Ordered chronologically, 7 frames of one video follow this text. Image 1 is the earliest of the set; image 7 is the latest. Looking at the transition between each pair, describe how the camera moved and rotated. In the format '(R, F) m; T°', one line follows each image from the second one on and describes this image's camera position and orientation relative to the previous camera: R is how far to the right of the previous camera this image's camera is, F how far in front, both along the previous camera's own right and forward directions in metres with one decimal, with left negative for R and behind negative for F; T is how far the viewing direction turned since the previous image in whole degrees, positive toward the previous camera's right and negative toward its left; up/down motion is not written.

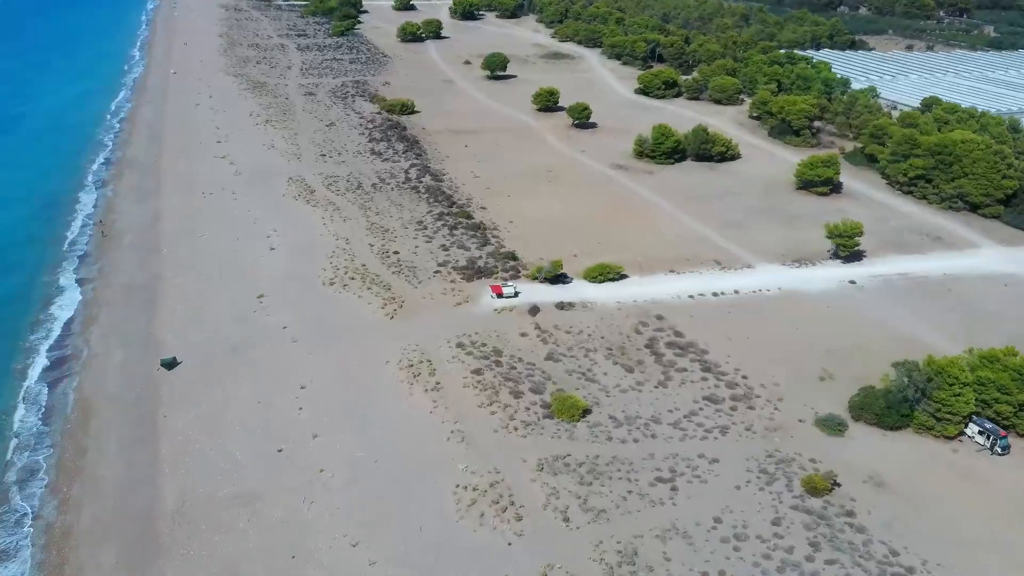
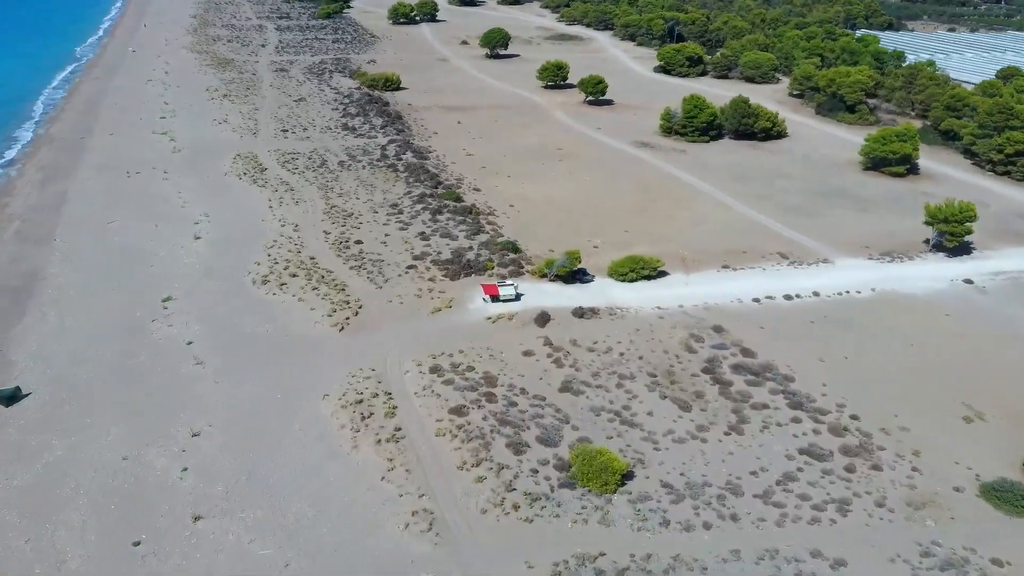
(+0.1, +10.8) m; 0°
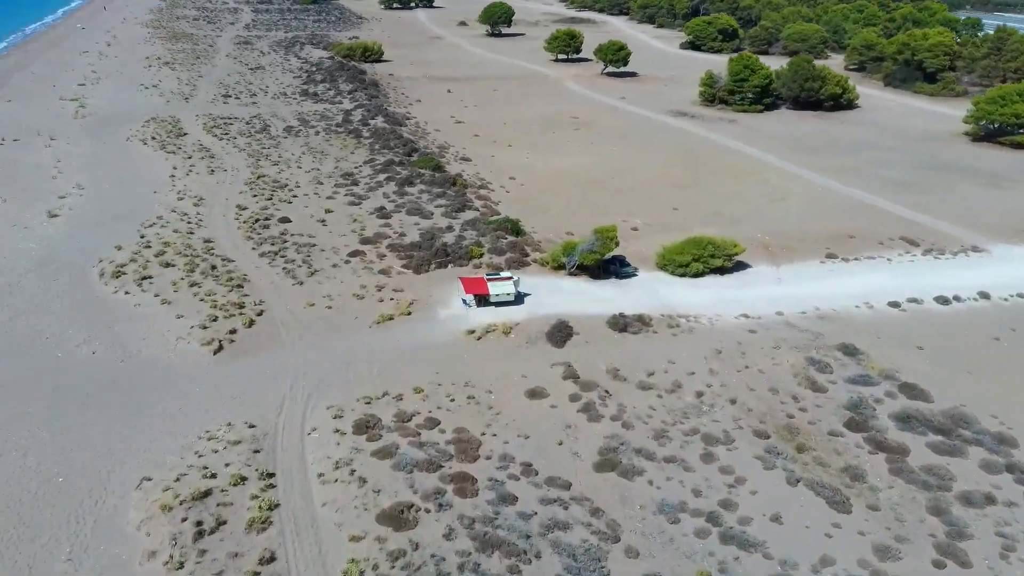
(+0.2, +10.9) m; 0°
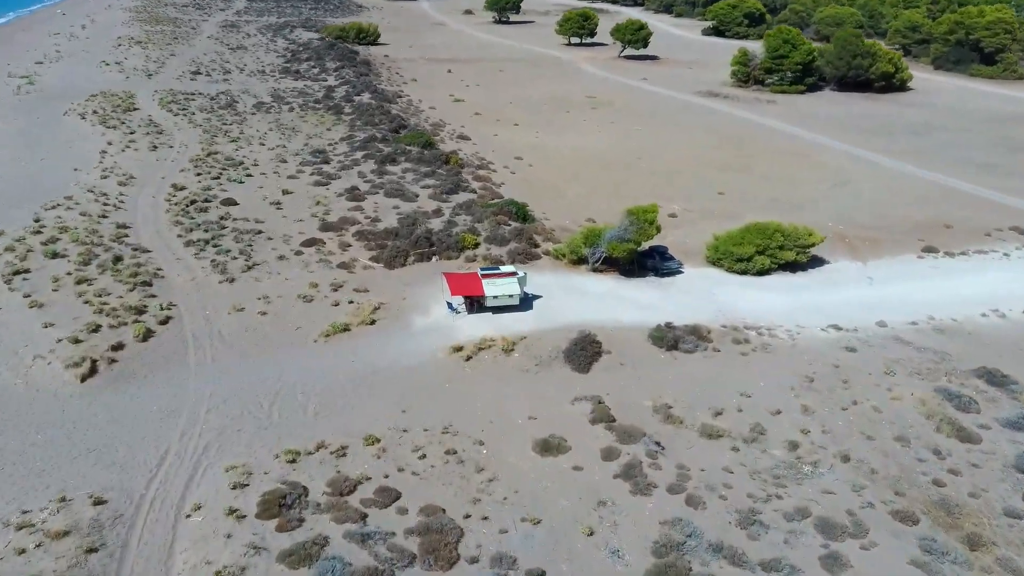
(+0.1, +4.9) m; -1°
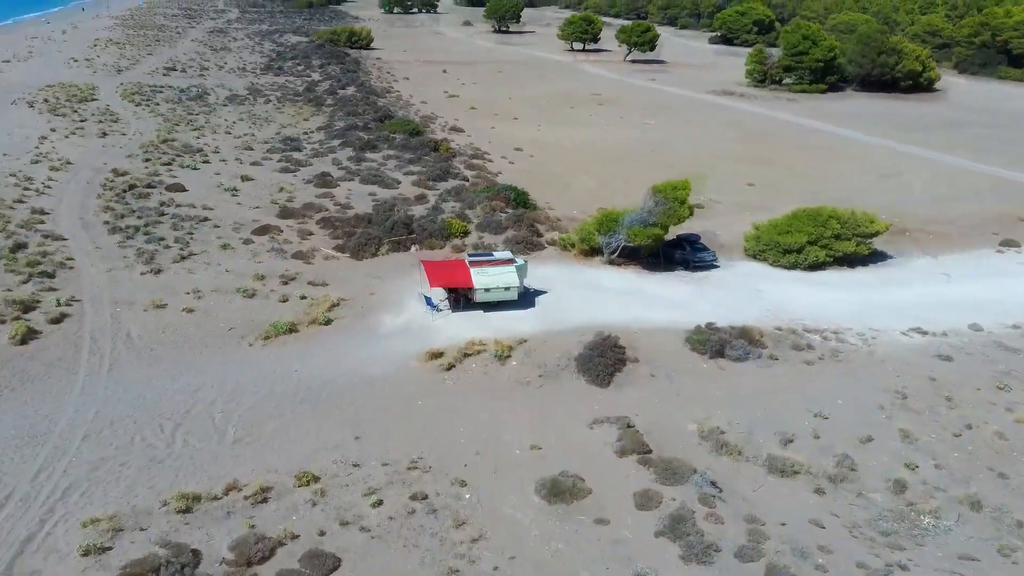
(0.0, +2.8) m; 0°
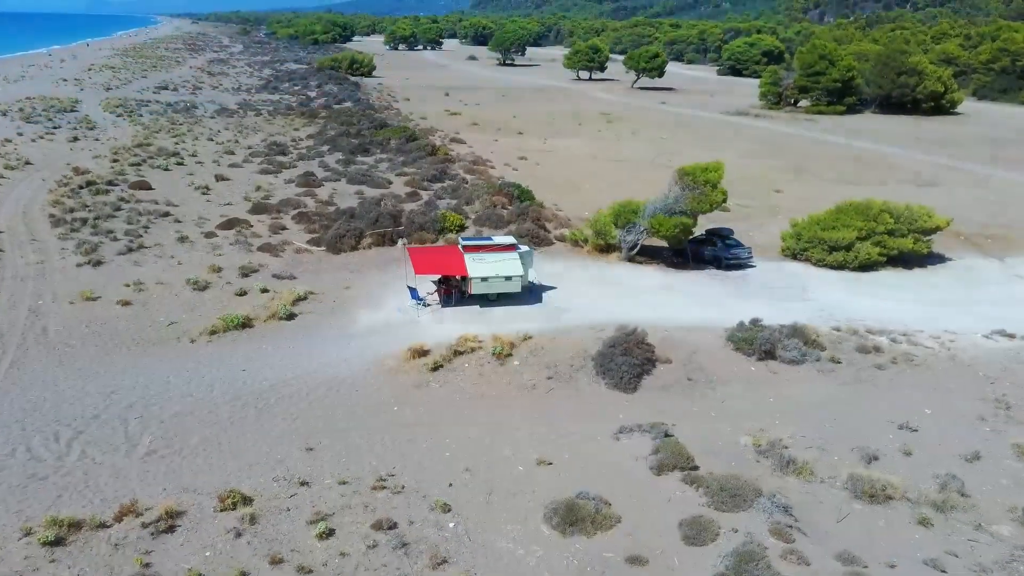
(0.0, +1.7) m; 0°
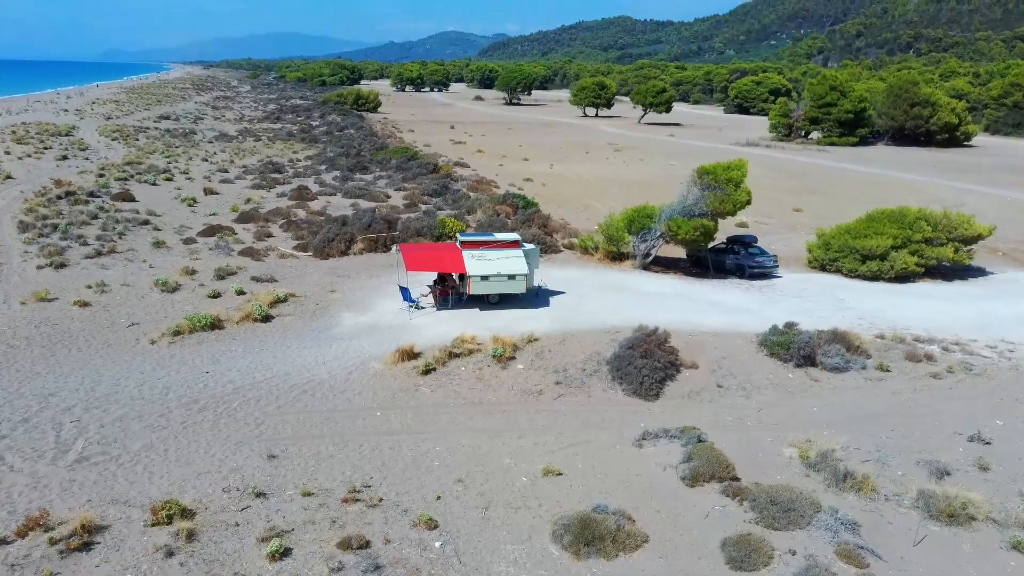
(0.0, +0.9) m; 0°
